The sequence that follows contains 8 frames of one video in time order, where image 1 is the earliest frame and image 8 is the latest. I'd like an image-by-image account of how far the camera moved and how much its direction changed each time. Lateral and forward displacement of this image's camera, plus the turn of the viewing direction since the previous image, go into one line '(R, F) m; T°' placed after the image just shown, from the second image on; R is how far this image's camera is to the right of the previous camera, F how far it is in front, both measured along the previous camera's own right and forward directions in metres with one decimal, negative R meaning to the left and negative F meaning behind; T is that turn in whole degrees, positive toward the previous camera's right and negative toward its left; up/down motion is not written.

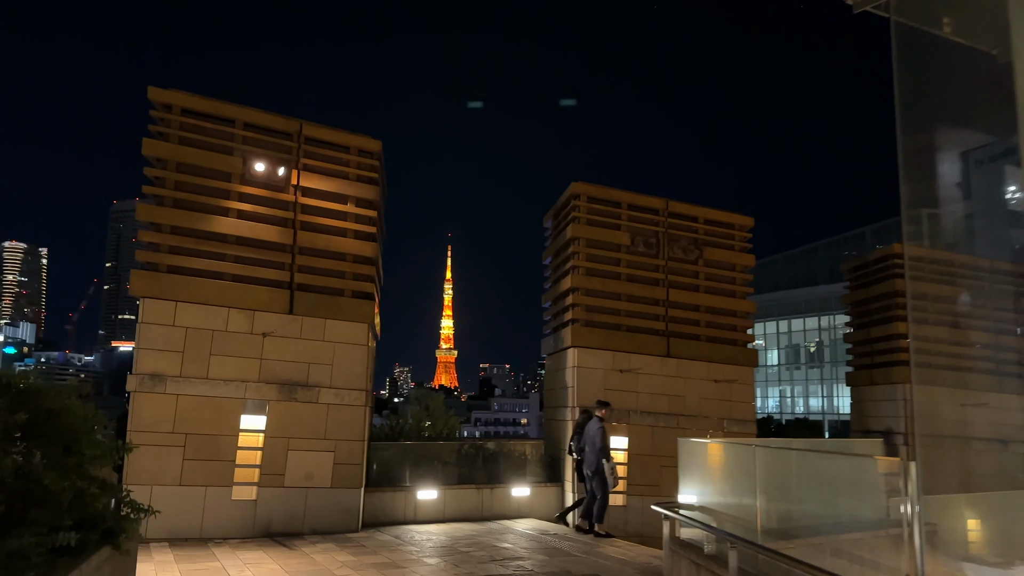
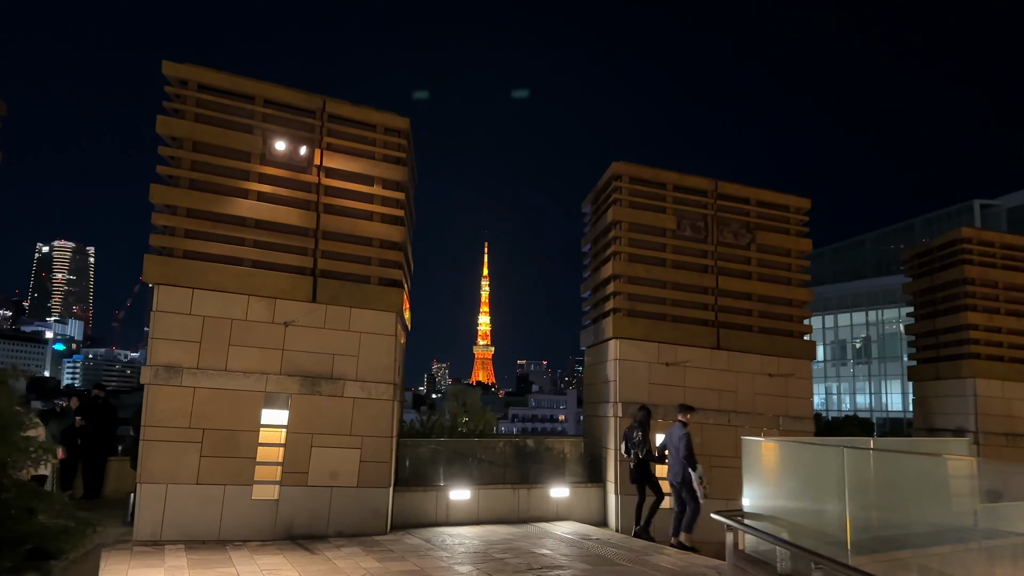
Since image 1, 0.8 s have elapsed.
(0.0, +0.9) m; -3°
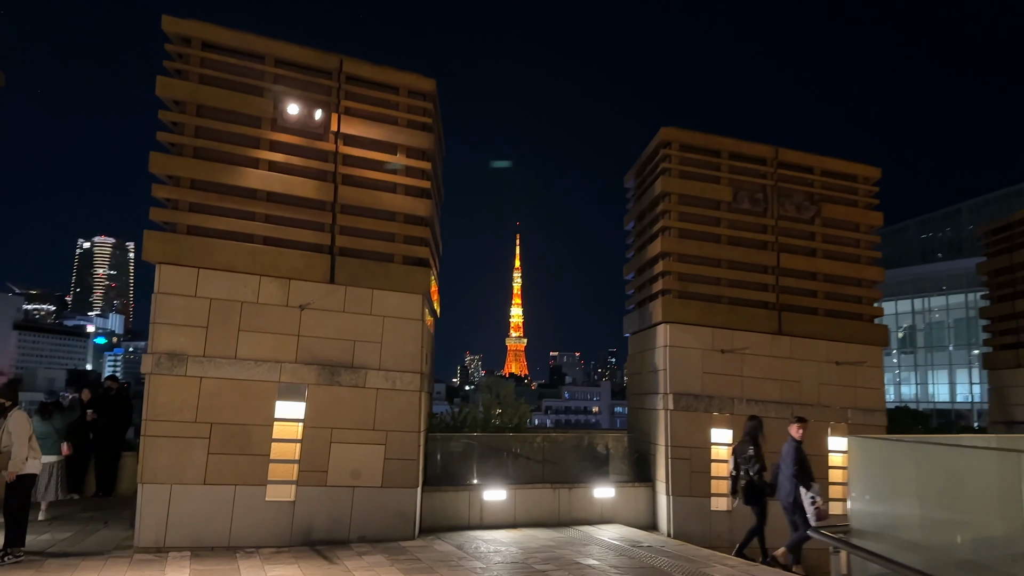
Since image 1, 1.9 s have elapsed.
(-0.1, +1.3) m; -2°
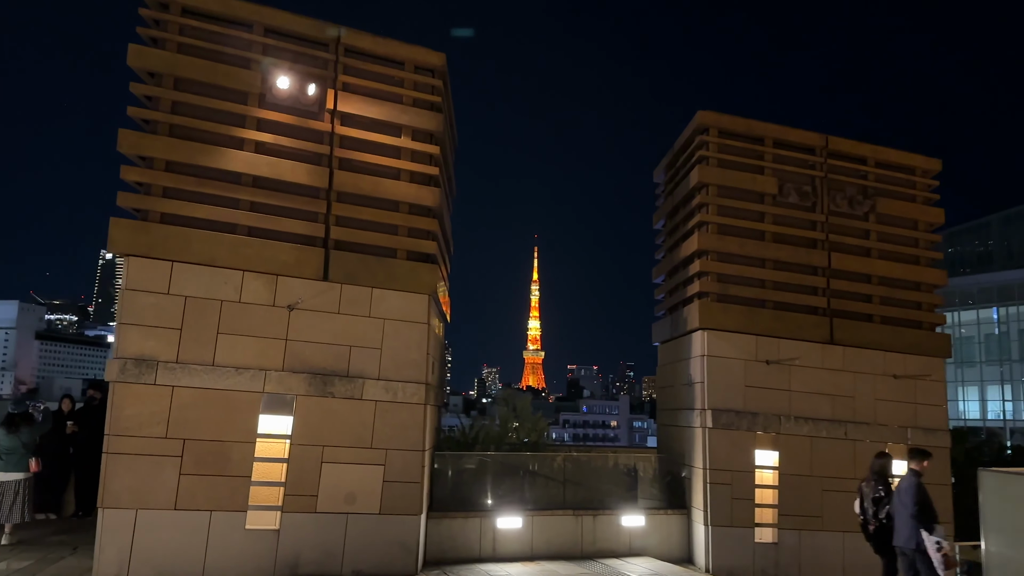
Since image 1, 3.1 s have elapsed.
(0.0, +1.4) m; -1°
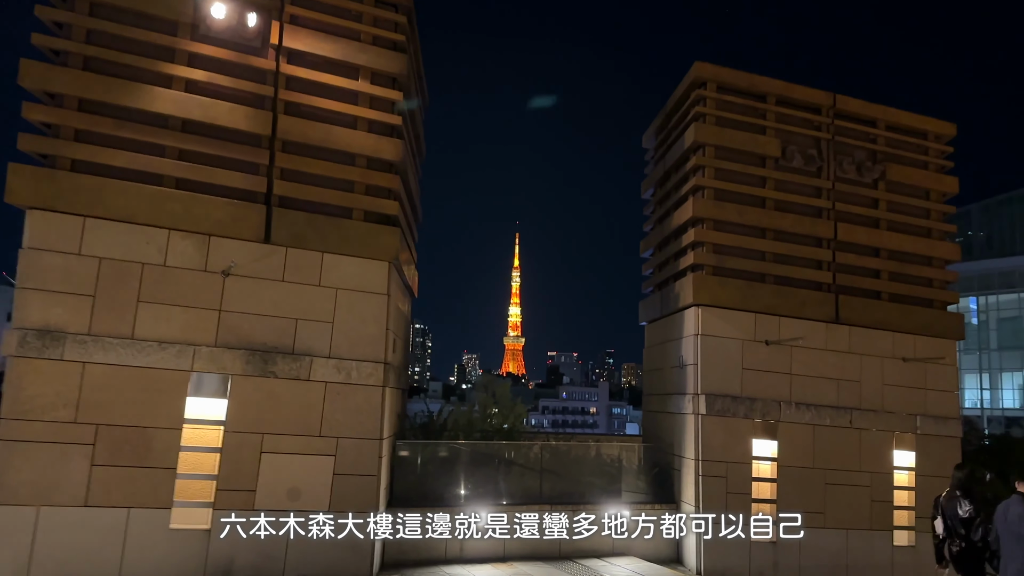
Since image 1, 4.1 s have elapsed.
(+0.1, +1.2) m; +1°
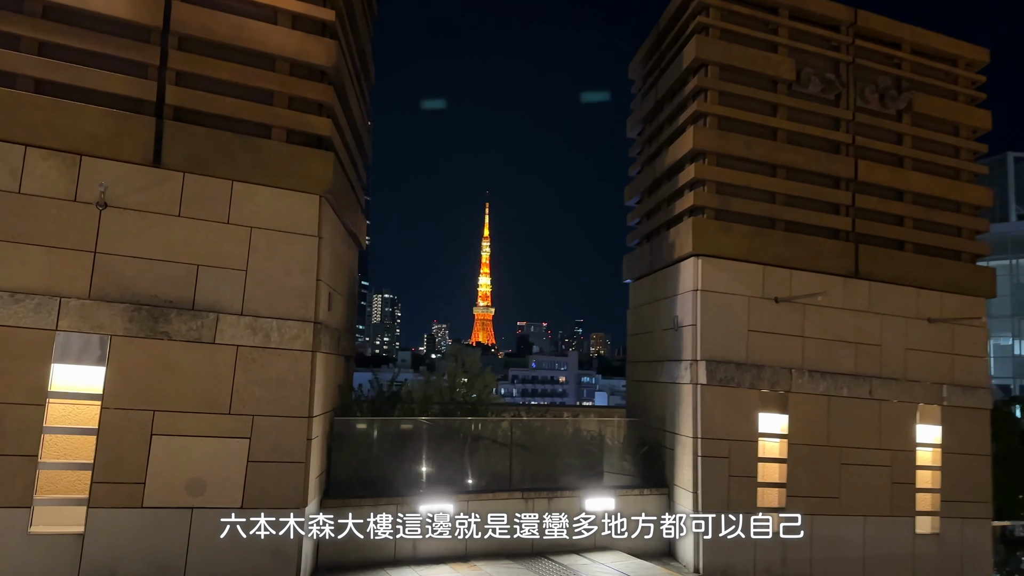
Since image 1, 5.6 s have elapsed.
(+0.1, +1.7) m; +2°
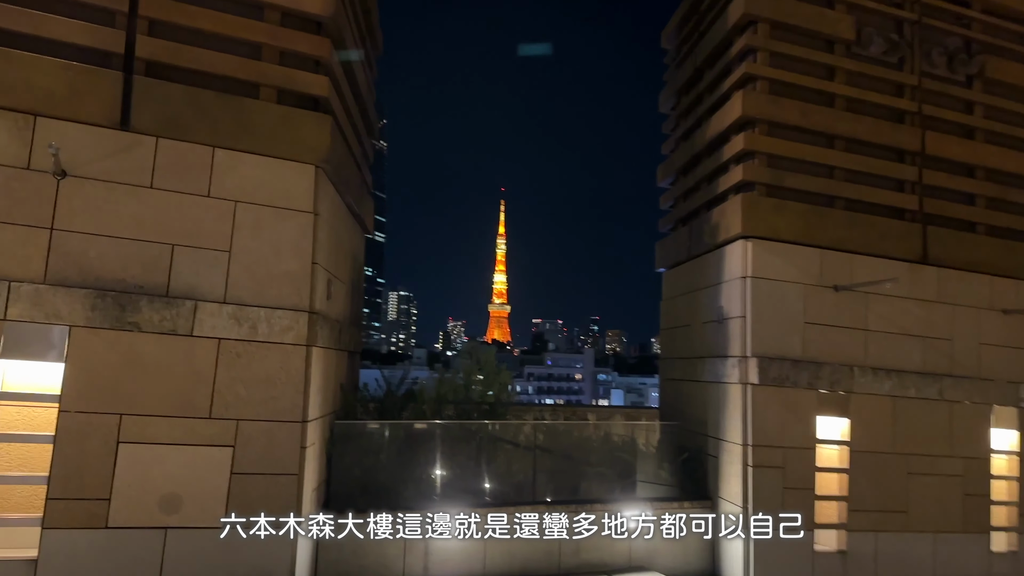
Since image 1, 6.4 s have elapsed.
(-0.1, +1.0) m; -1°
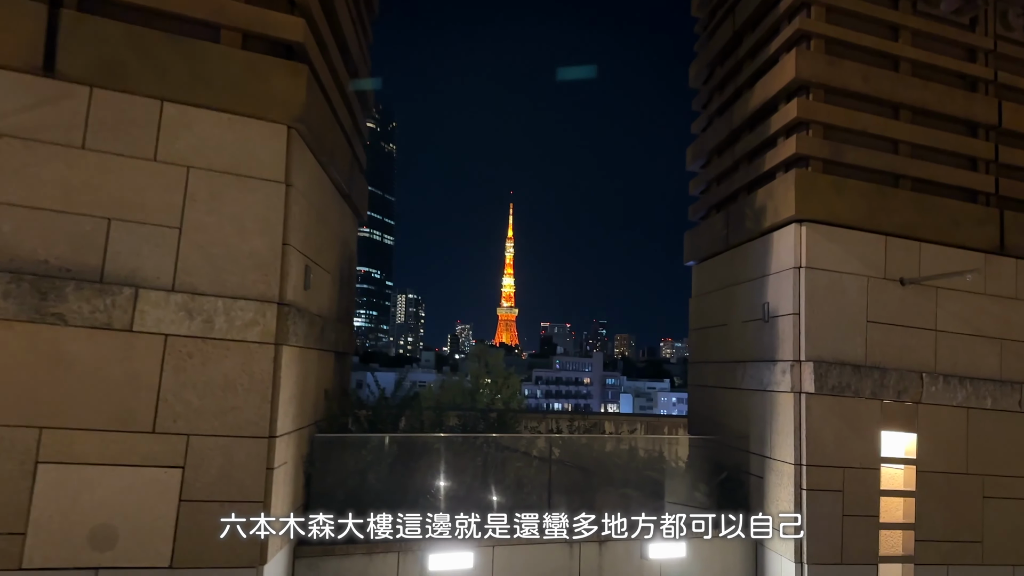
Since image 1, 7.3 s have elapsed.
(0.0, +1.1) m; -1°
